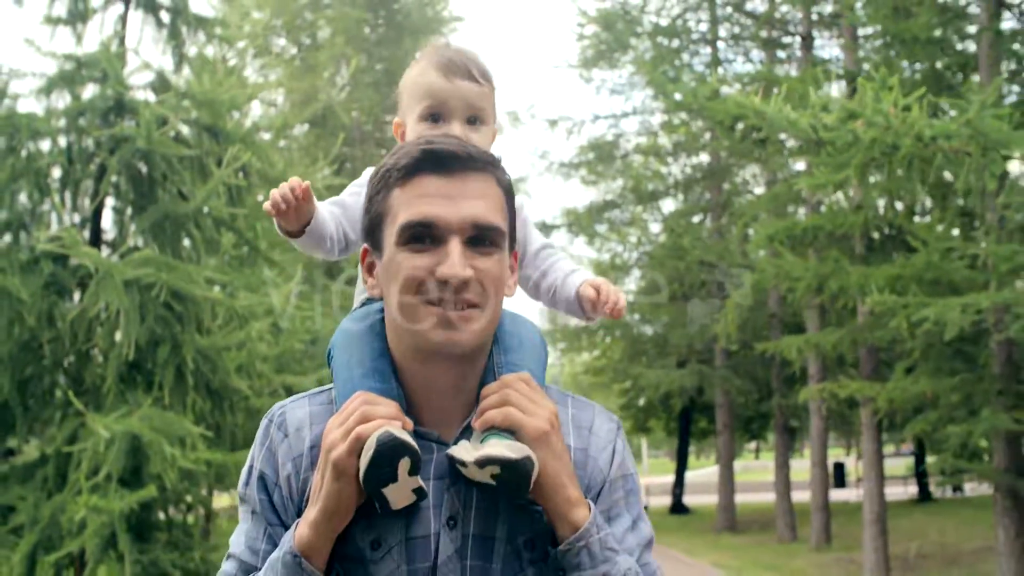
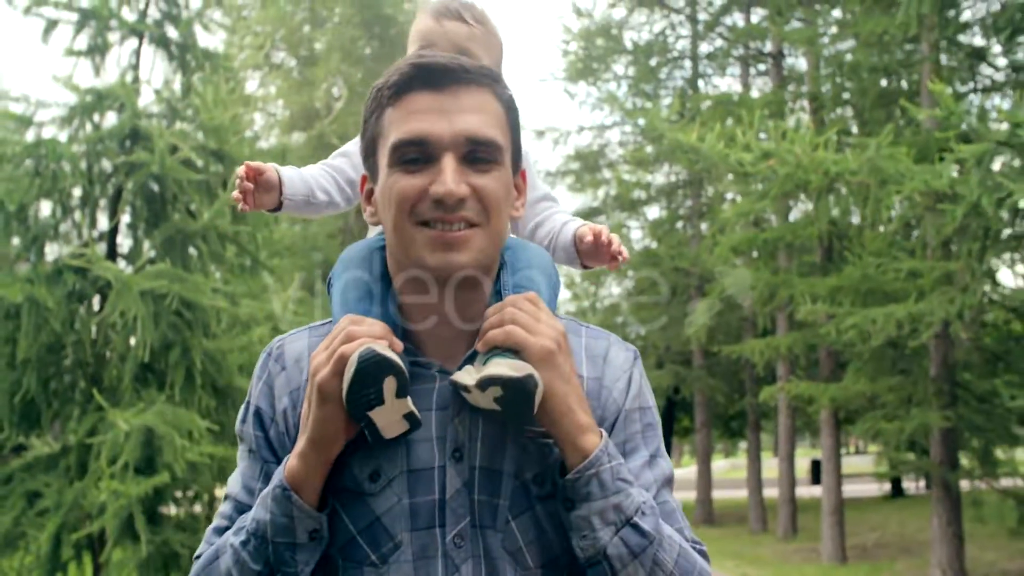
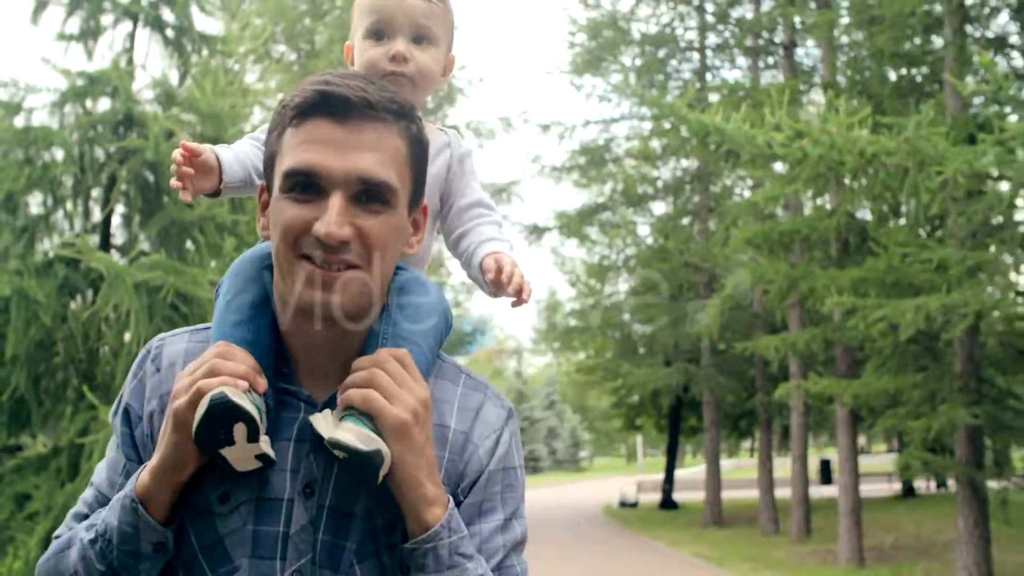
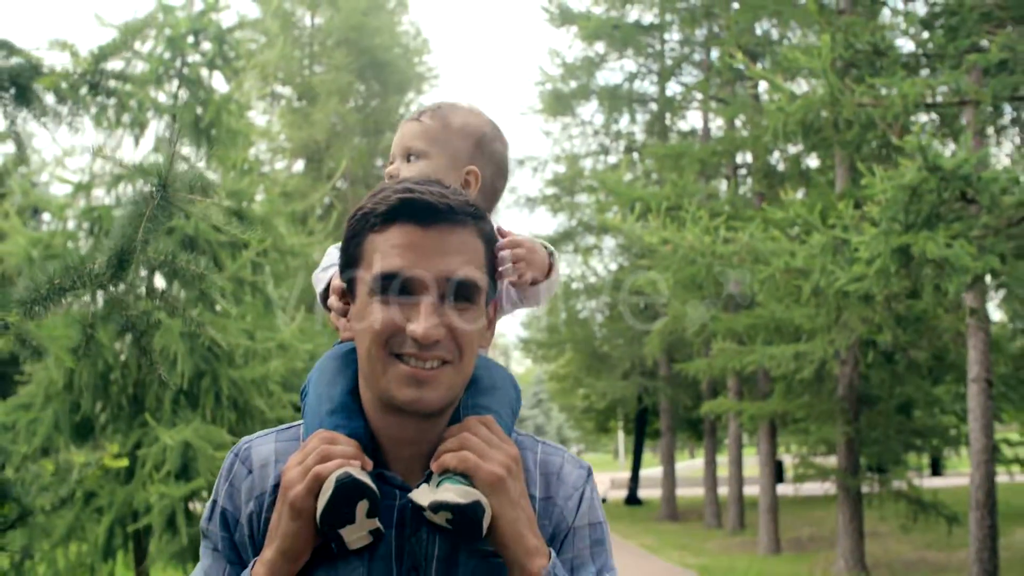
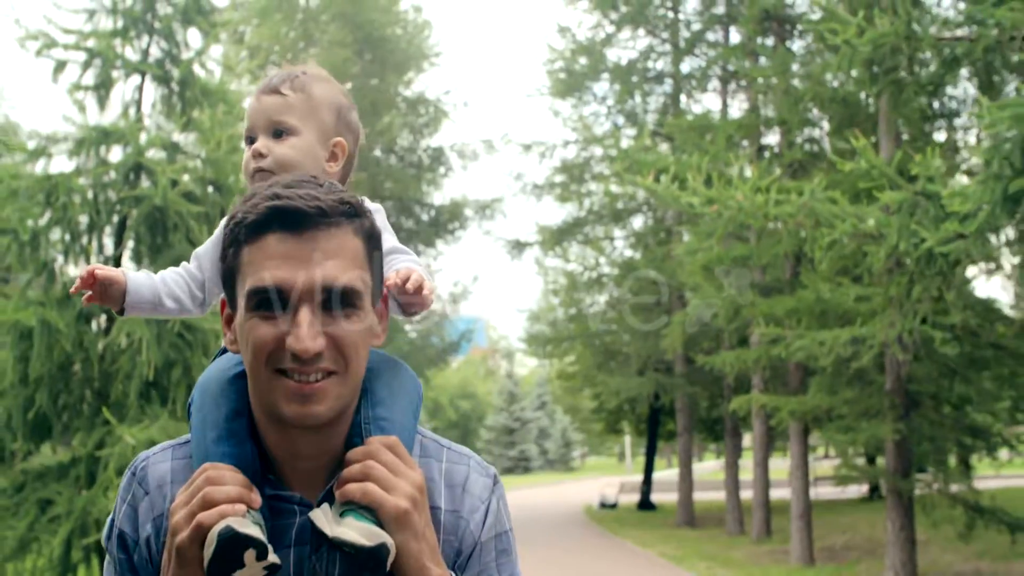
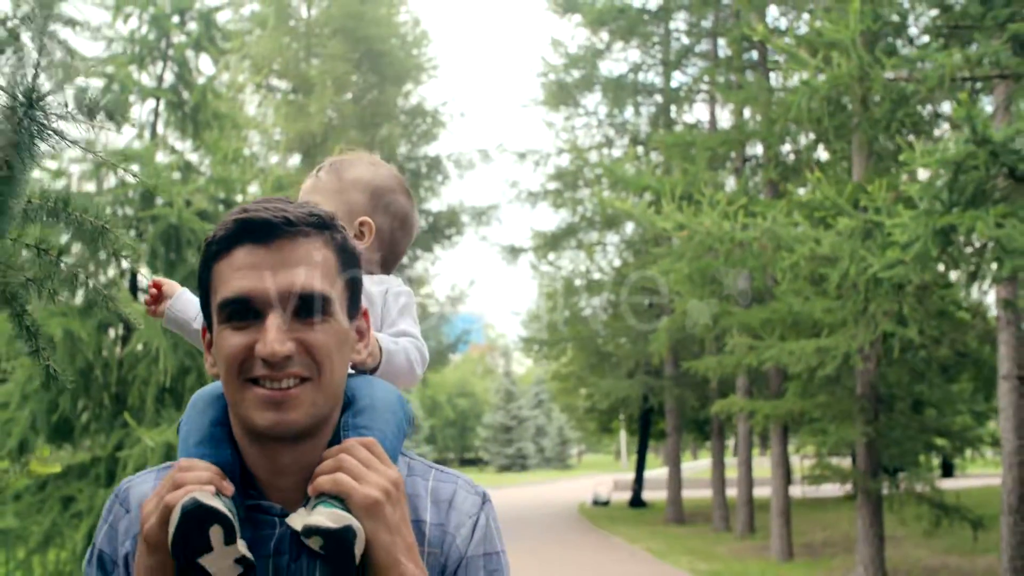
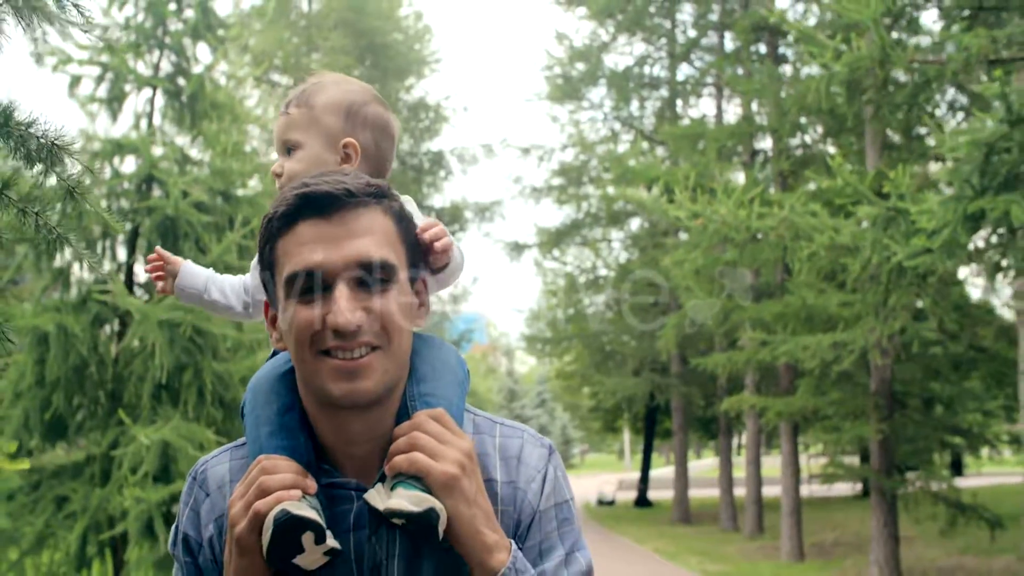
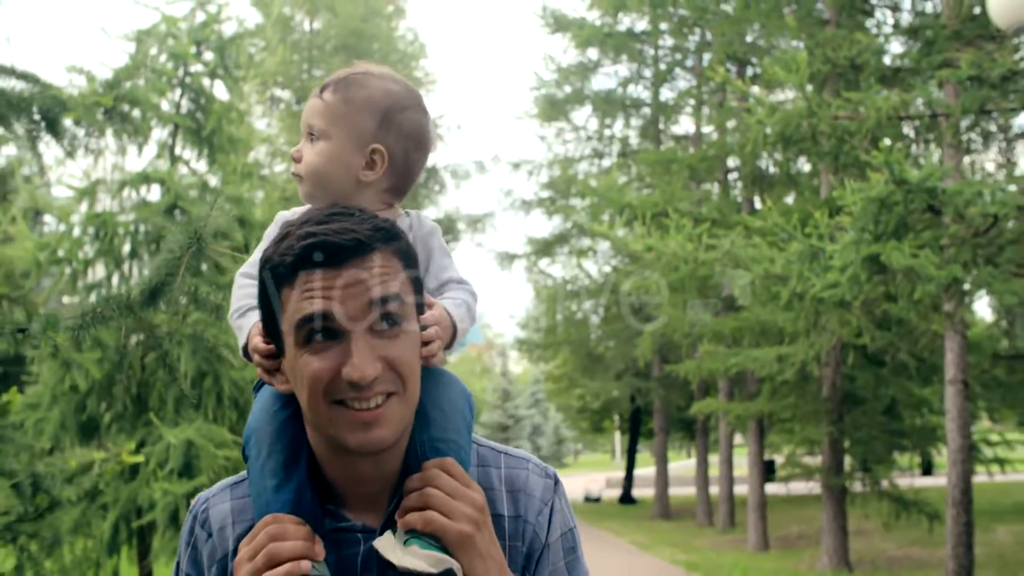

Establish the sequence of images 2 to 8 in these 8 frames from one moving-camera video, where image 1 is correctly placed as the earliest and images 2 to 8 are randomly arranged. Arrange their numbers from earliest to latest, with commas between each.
3, 2, 5, 7, 6, 4, 8
